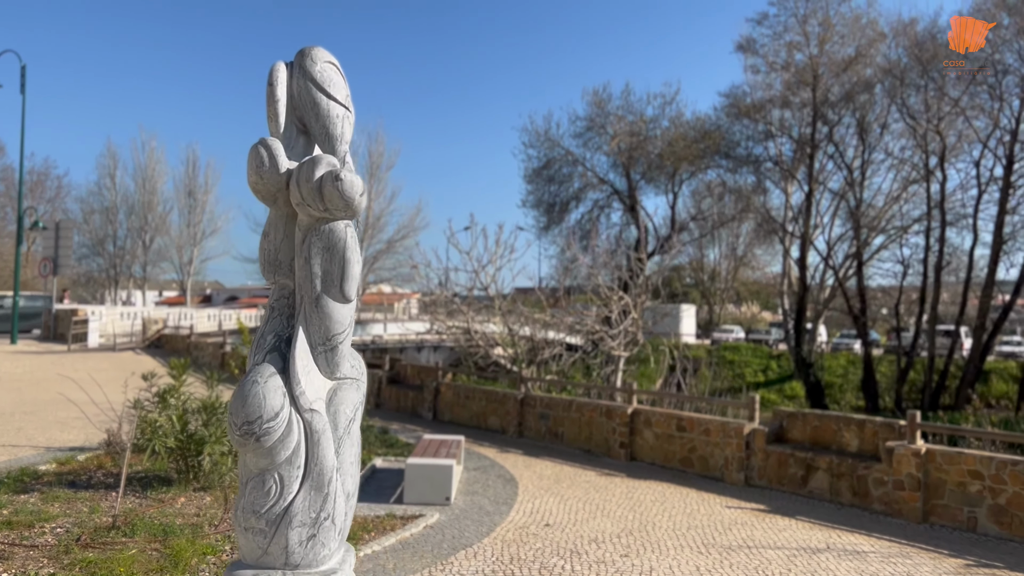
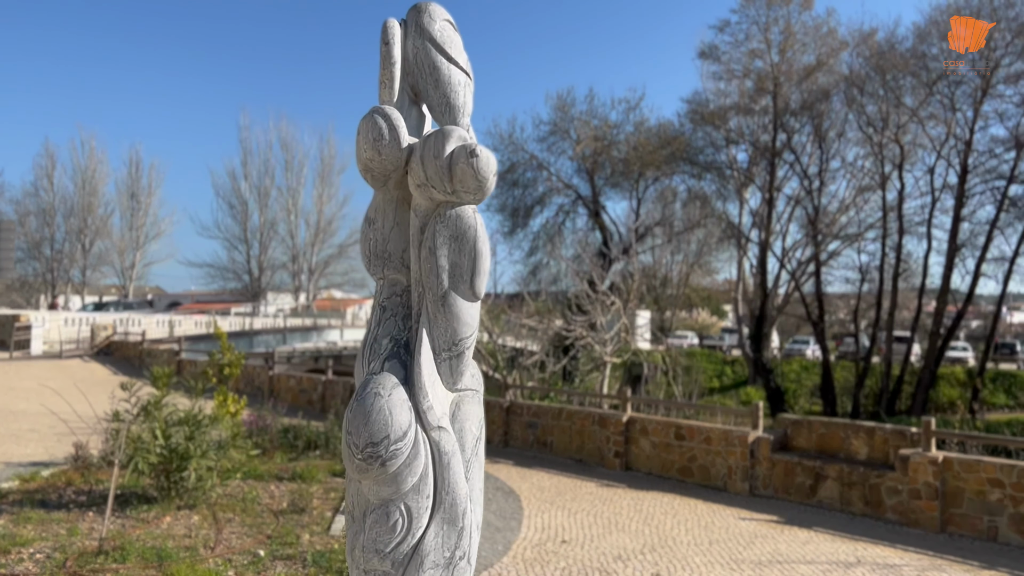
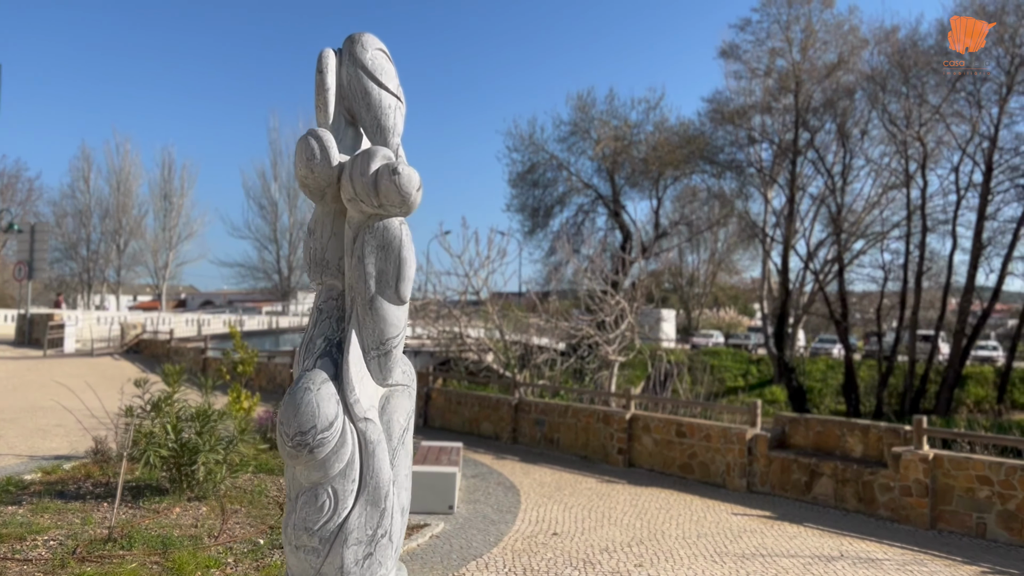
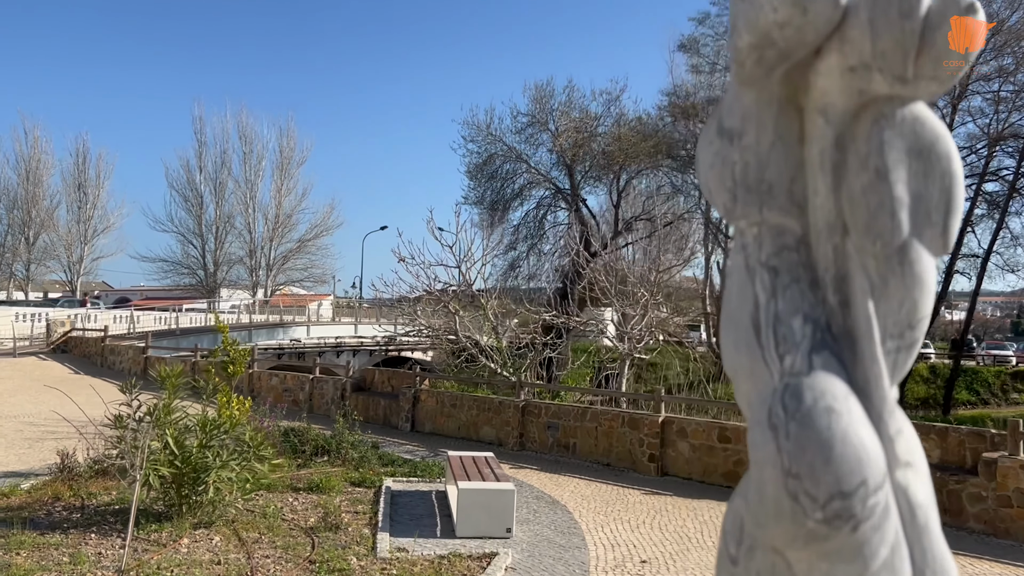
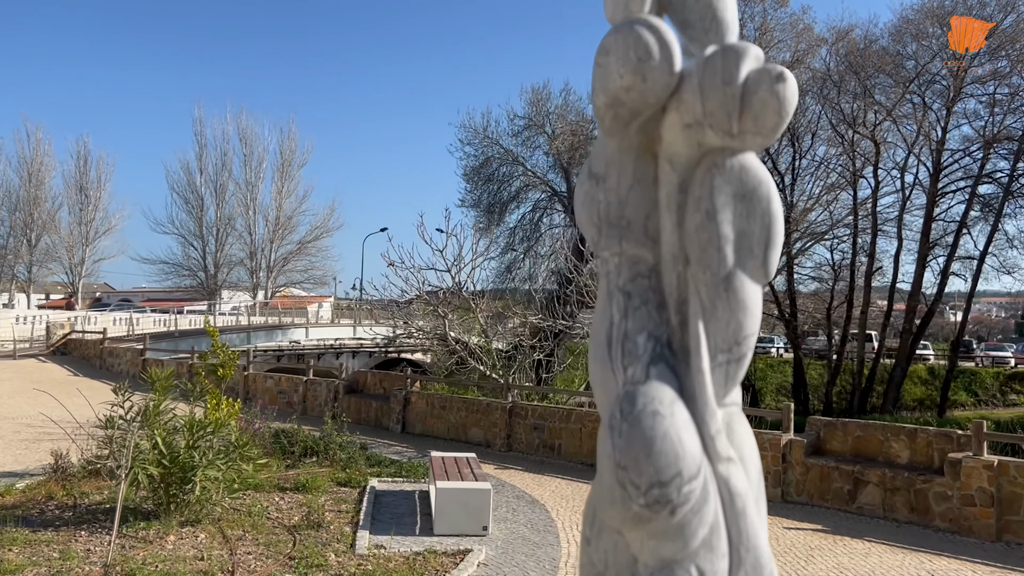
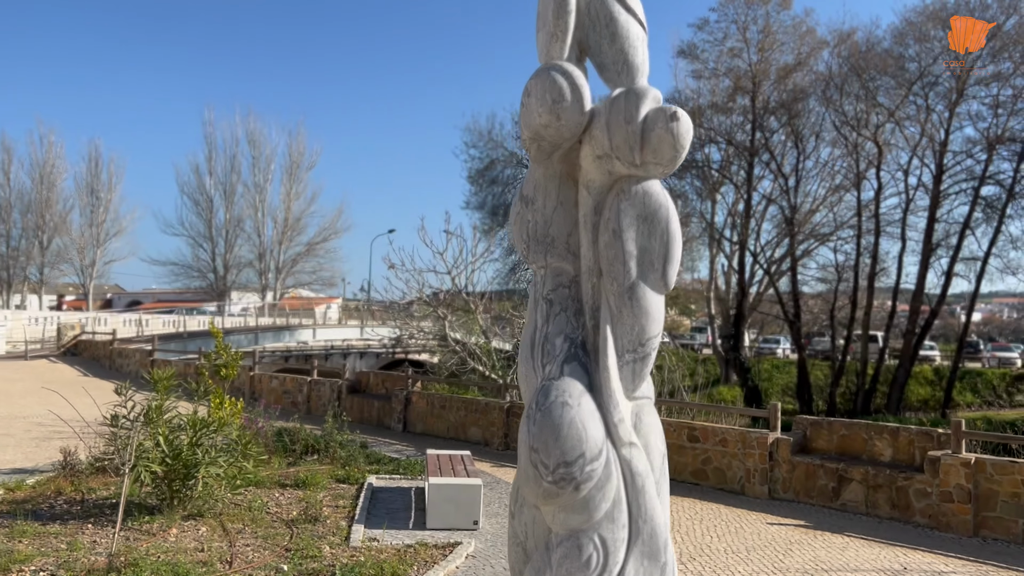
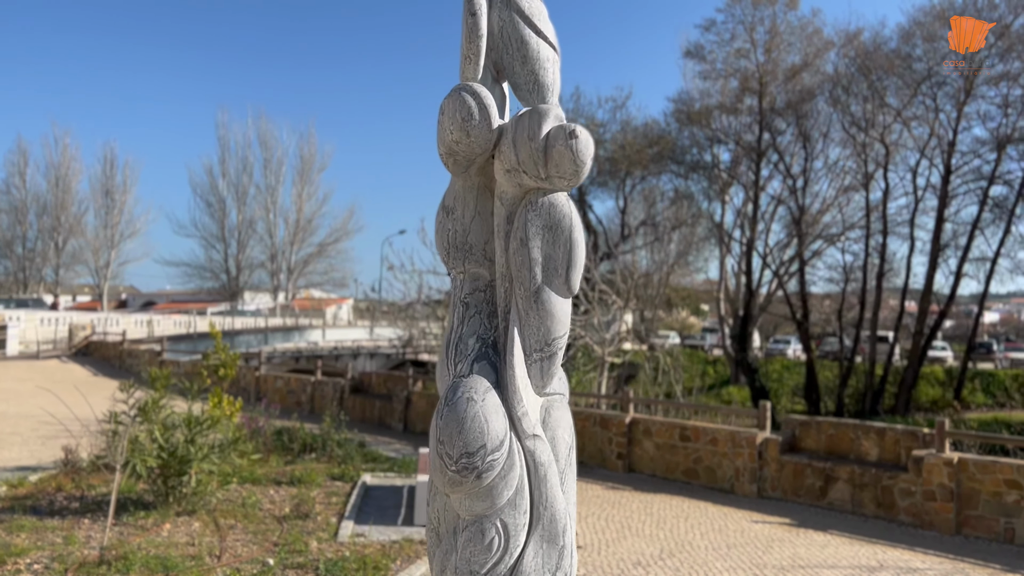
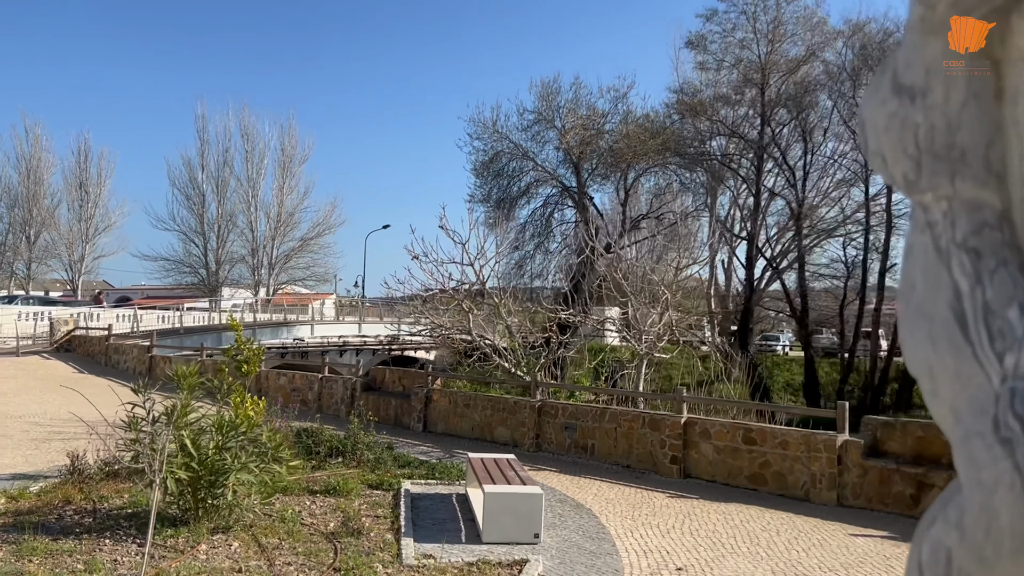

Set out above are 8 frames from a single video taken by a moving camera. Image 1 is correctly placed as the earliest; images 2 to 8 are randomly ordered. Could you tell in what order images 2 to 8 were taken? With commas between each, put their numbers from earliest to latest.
3, 2, 7, 6, 5, 4, 8
